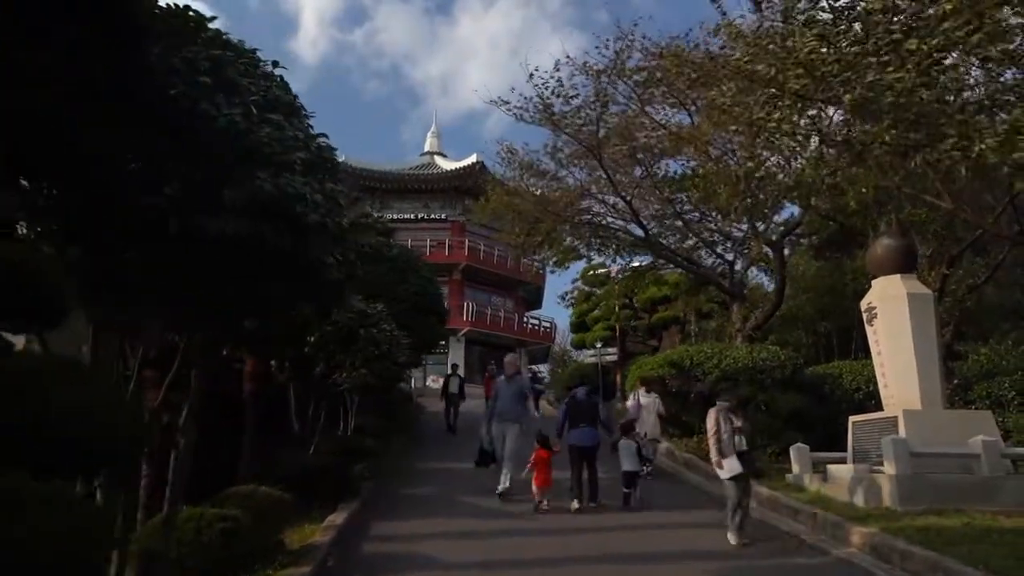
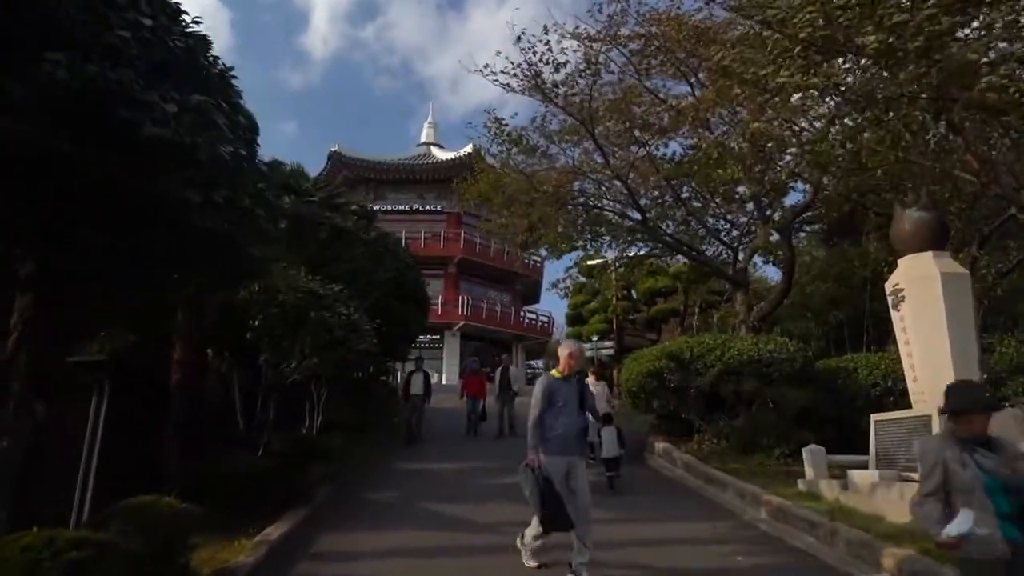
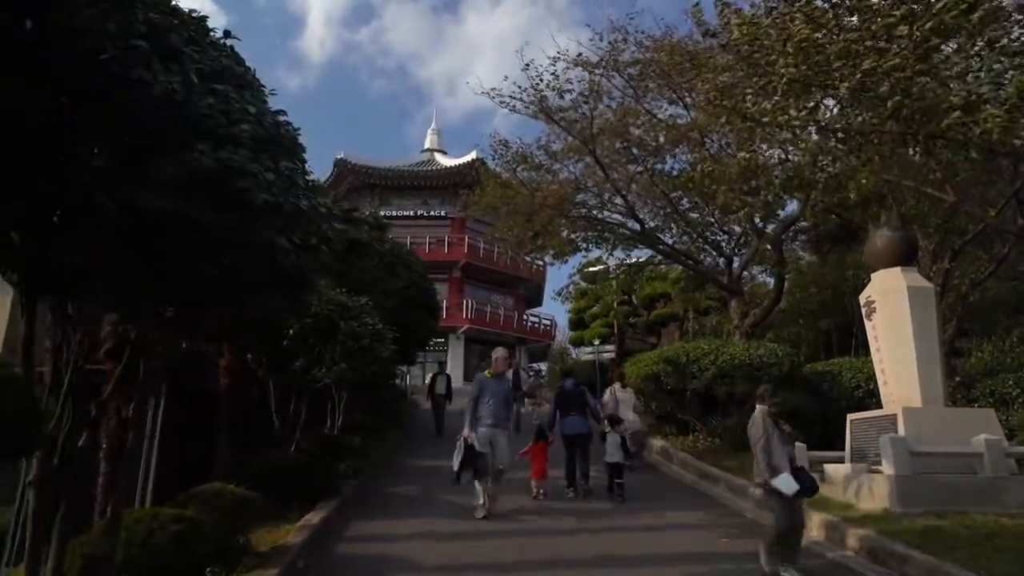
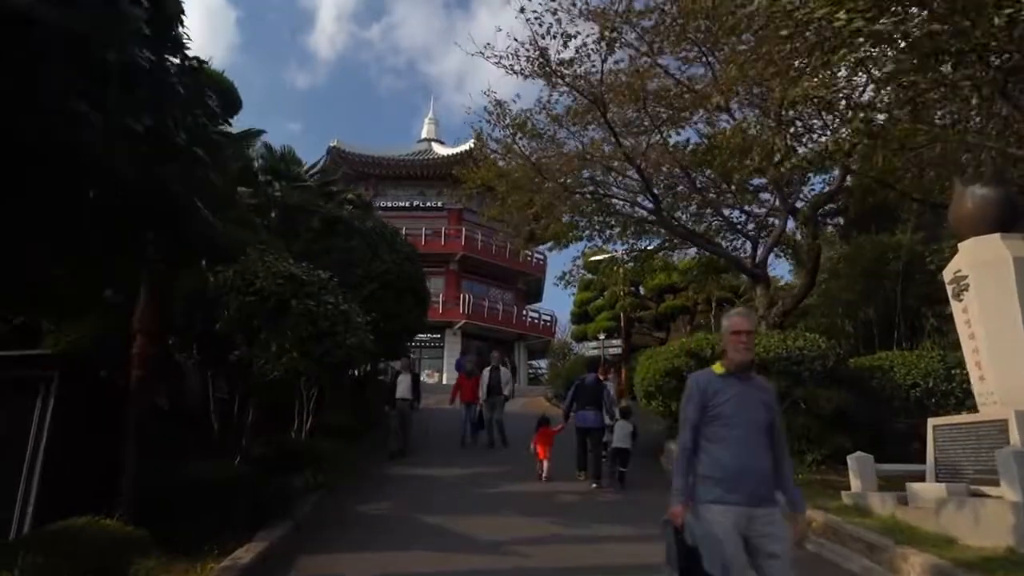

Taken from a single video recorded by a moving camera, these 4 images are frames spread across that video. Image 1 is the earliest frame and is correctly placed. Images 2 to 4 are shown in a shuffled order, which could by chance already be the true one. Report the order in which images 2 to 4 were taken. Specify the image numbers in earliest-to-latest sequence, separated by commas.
3, 2, 4
